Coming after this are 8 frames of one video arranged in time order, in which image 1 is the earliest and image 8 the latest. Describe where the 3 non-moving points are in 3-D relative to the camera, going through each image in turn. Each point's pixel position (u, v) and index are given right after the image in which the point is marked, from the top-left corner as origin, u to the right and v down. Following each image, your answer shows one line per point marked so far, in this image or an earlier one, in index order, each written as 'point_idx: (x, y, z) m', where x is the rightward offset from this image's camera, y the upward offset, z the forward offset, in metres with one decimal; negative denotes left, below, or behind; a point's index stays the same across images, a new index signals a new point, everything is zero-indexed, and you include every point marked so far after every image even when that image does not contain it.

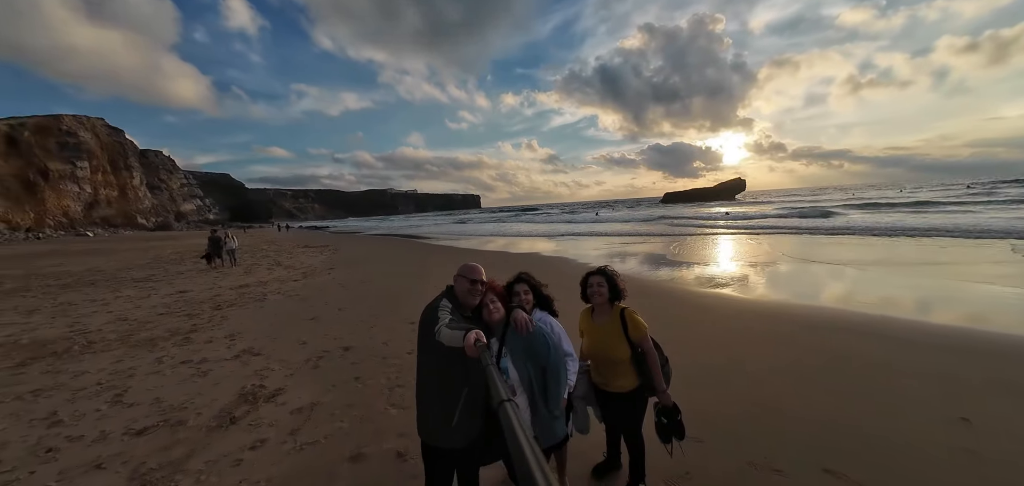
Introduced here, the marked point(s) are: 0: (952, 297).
0: (+11.5, -1.4, +9.5) m
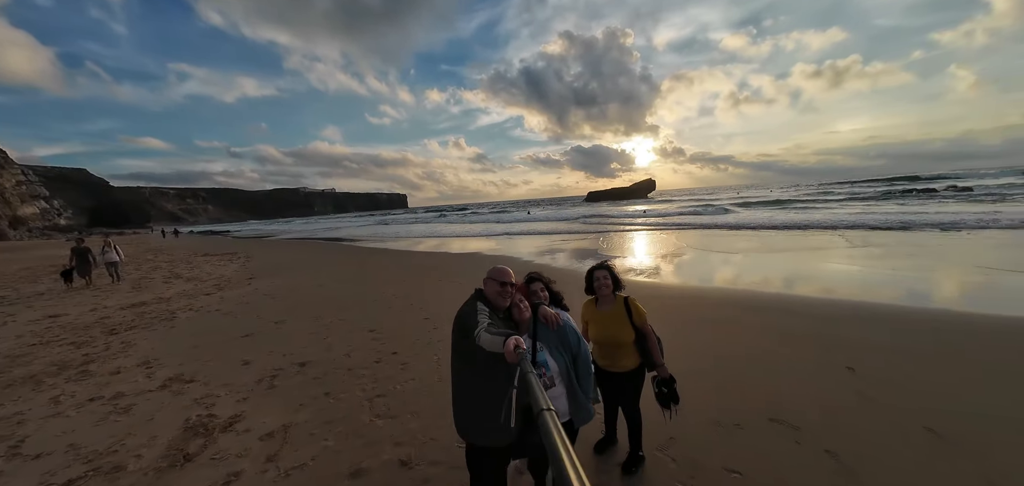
0: (+9.9, -1.1, +11.9) m
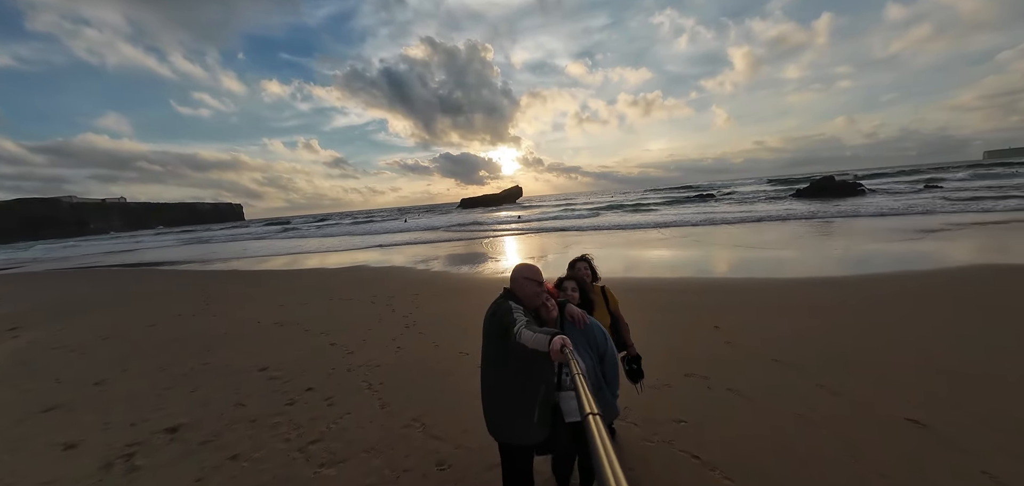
0: (+5.8, -0.8, +14.9) m
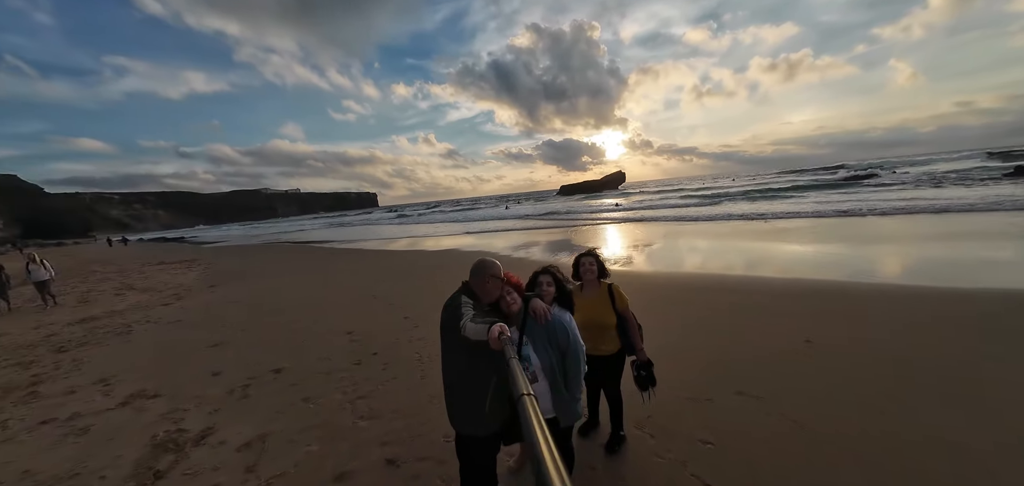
0: (+9.1, -0.5, +12.6) m
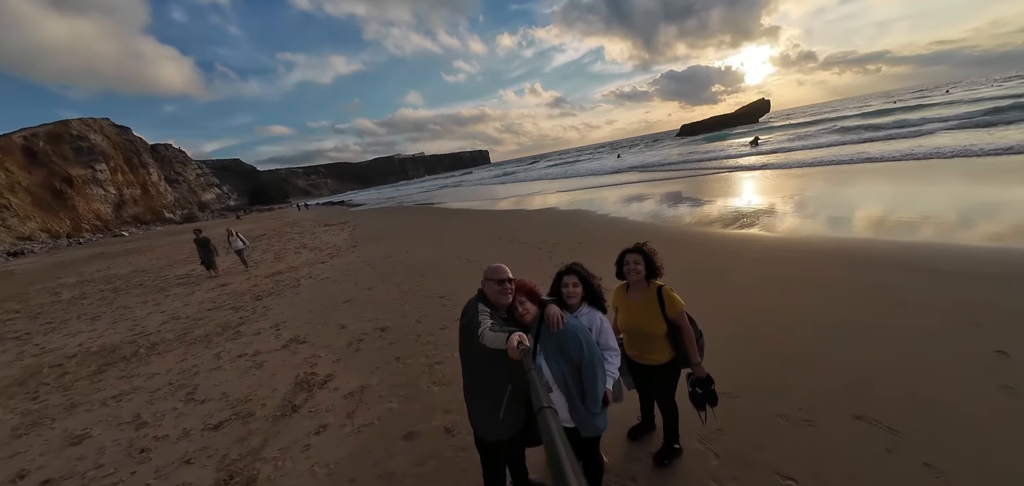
0: (+12.0, +0.9, +9.0) m
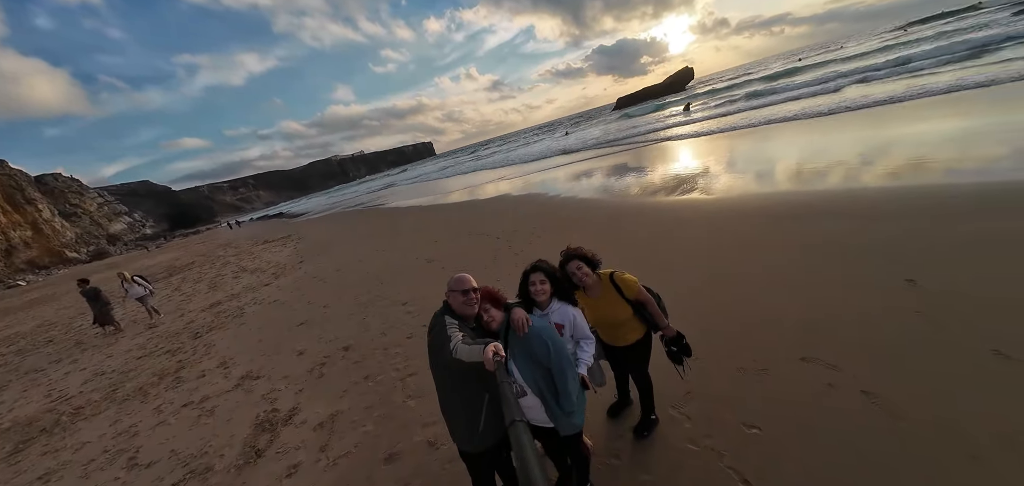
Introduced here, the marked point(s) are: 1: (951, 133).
0: (+10.6, +2.7, +10.2) m
1: (+12.2, +3.1, +9.8) m
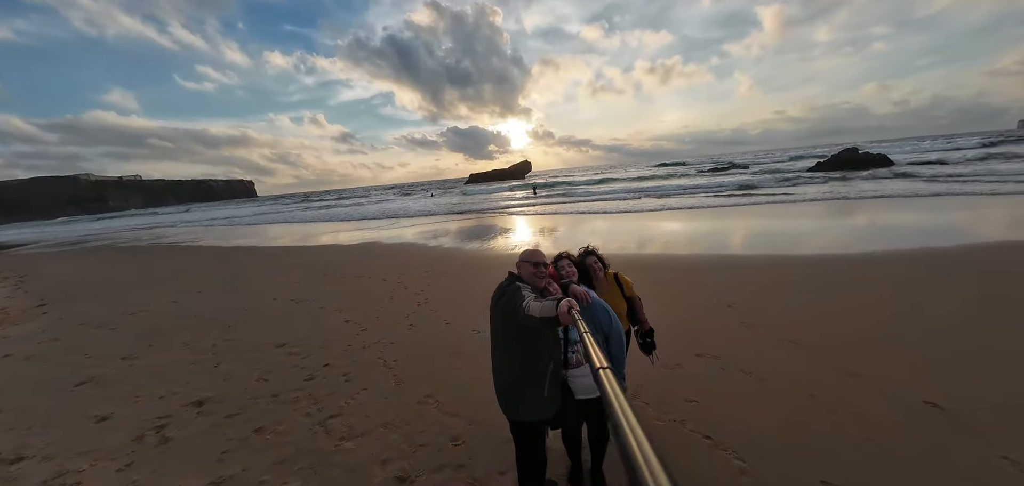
0: (+6.2, +0.2, +14.7) m
1: (+7.8, +0.5, +15.0) m
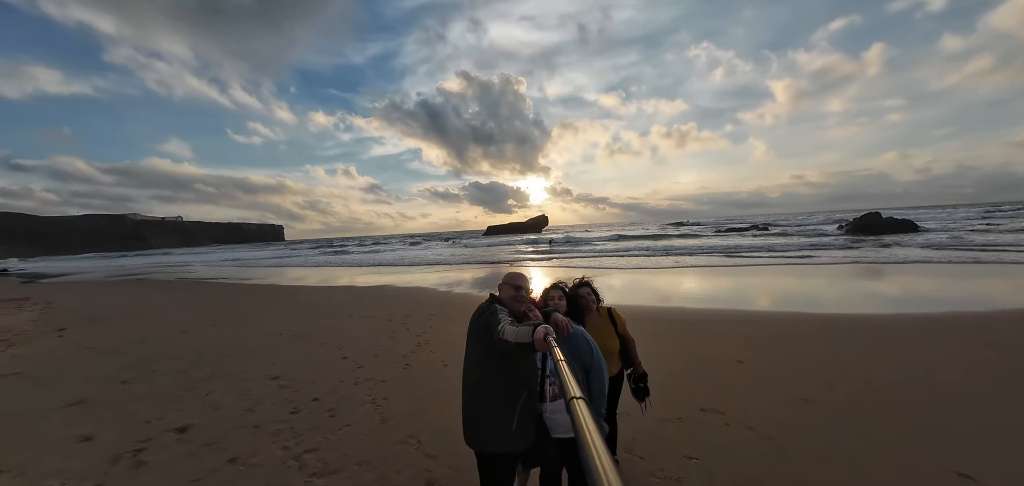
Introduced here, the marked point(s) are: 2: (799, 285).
0: (+6.7, -2.1, +14.3) m
1: (+8.3, -1.9, +14.6) m
2: (+11.0, -1.7, +13.4) m
